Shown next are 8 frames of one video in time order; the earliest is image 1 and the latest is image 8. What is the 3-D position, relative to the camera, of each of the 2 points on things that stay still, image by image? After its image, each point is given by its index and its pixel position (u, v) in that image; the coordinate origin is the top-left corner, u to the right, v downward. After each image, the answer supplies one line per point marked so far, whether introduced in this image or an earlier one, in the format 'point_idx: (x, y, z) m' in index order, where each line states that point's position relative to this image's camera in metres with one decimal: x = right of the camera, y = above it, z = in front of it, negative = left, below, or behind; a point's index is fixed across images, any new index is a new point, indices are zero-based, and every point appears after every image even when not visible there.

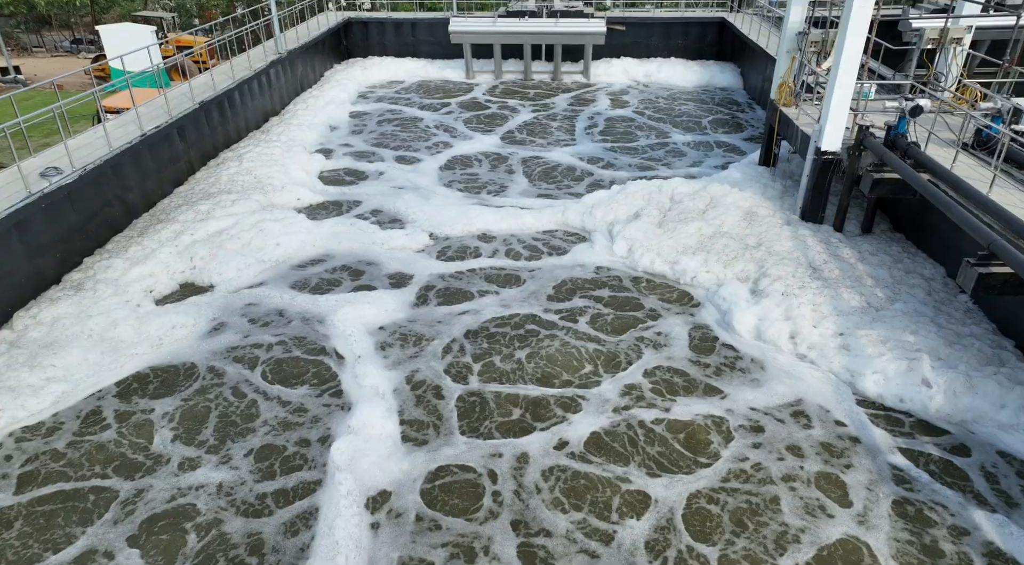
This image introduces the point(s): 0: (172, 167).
0: (-4.7, +1.6, +9.3) m
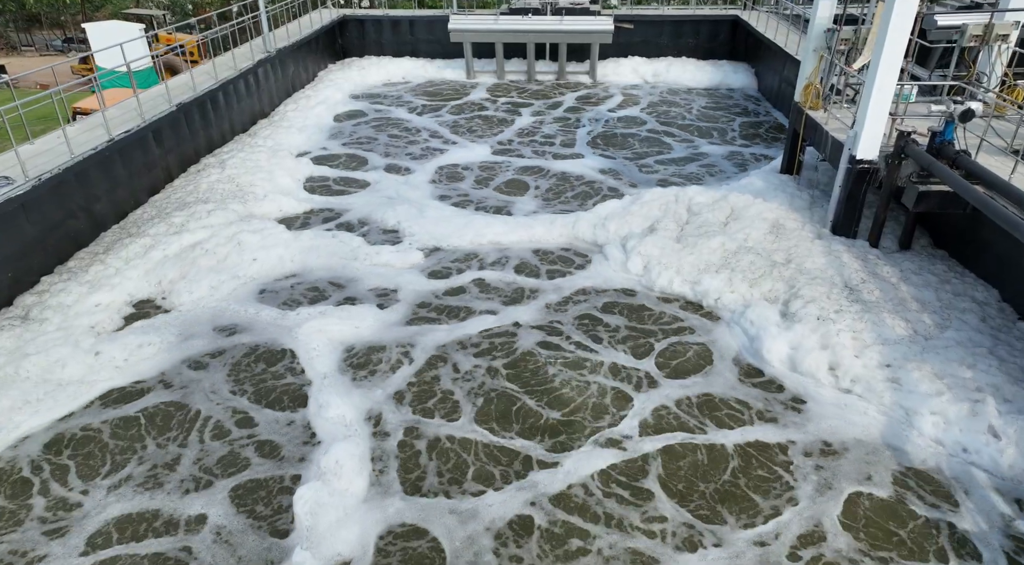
0: (-4.7, +1.4, +8.6) m
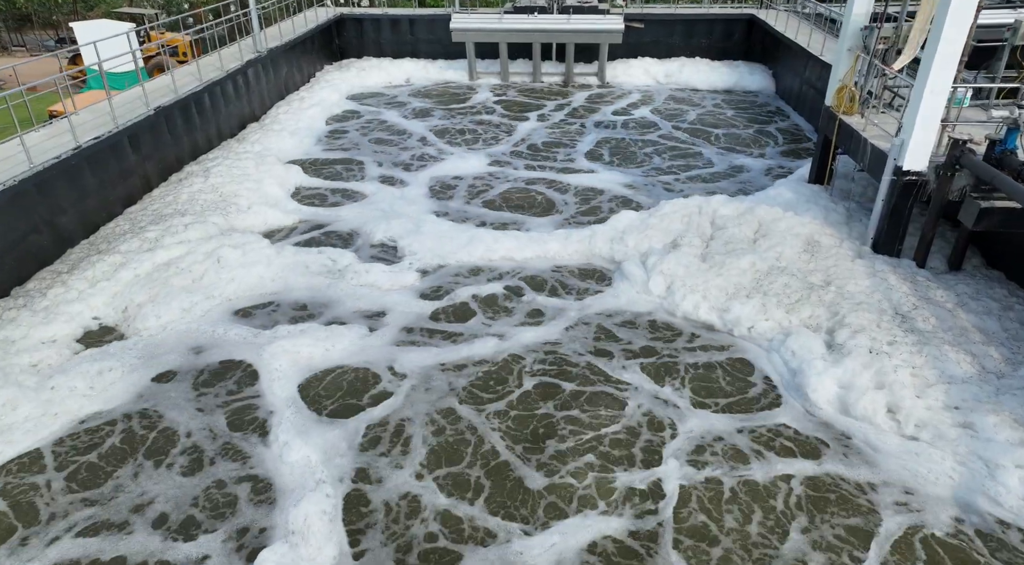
0: (-4.6, +1.1, +7.9) m
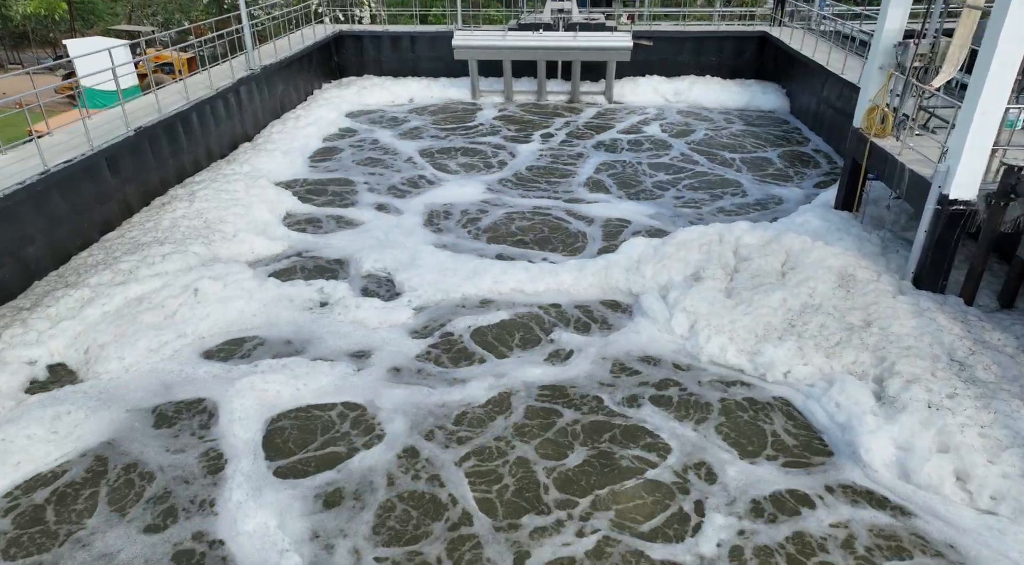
0: (-4.5, +0.8, +7.3) m
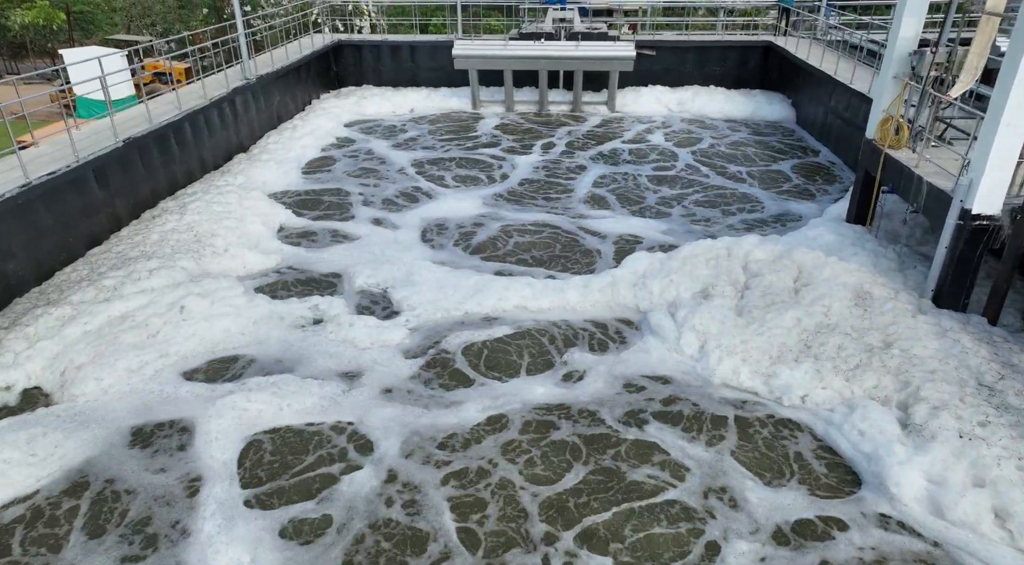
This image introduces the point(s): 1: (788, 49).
0: (-4.5, +0.6, +7.1) m
1: (+5.3, +4.5, +13.0) m
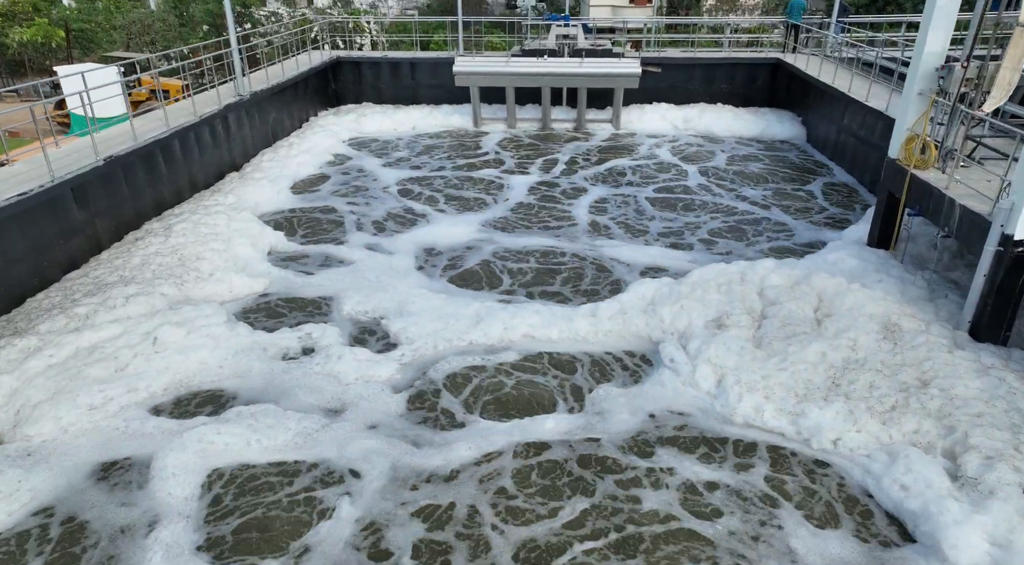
0: (-4.5, +0.4, +6.6) m
1: (+5.3, +4.0, +12.7) m
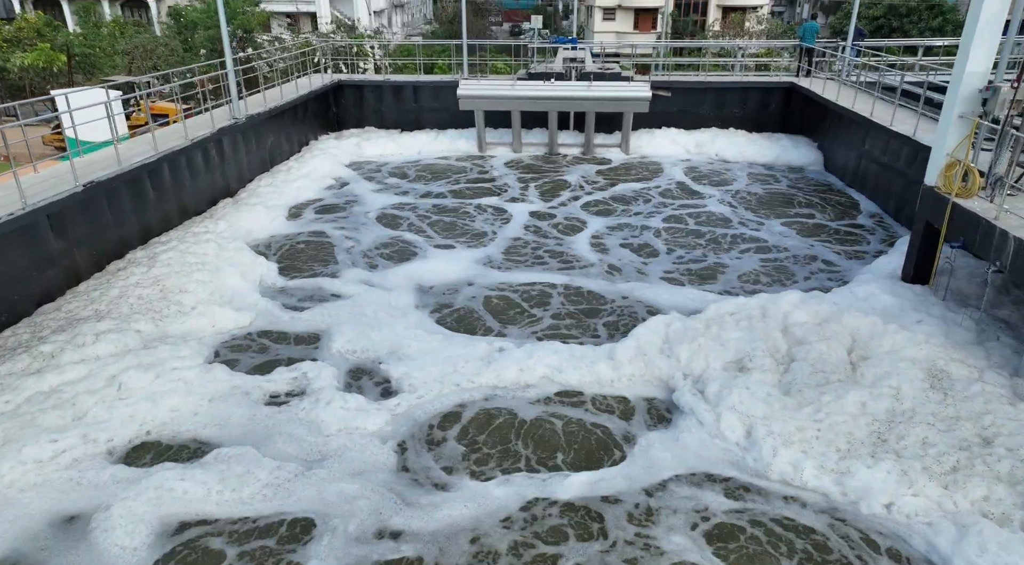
0: (-4.4, 0.0, +6.1) m
1: (+5.5, +3.5, +12.2) m
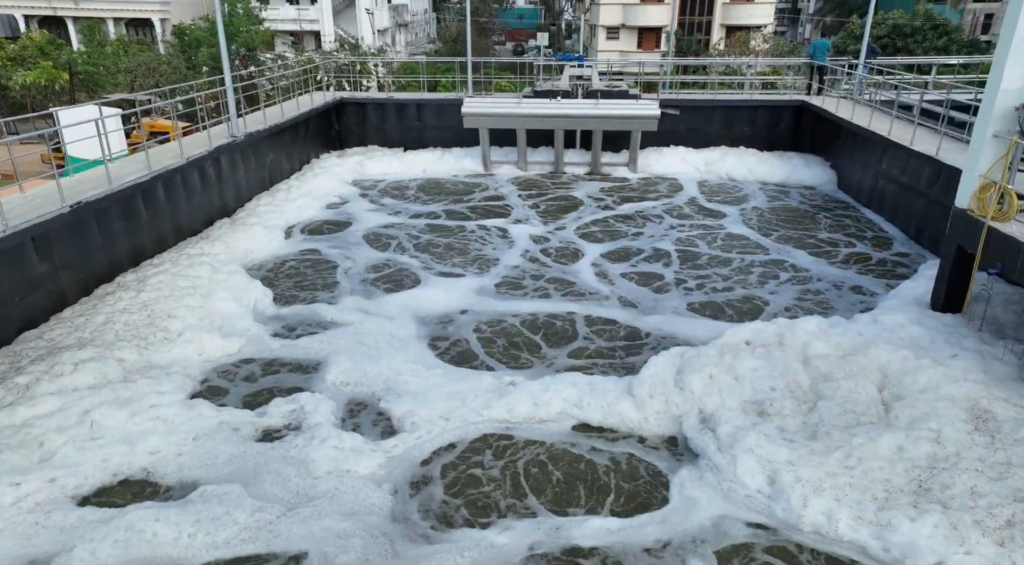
0: (-4.3, -0.2, +5.8) m
1: (+5.6, +3.1, +12.0) m
